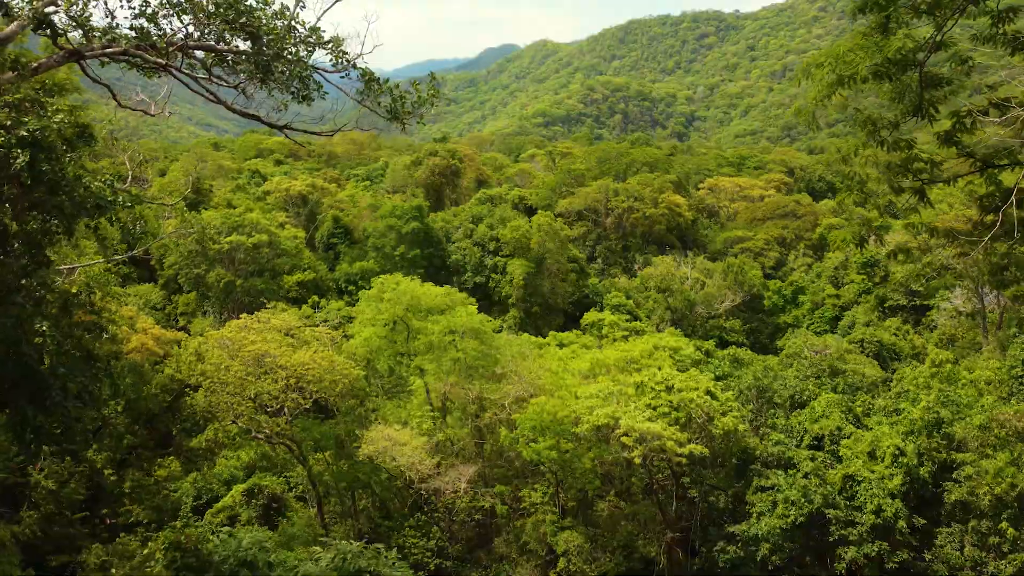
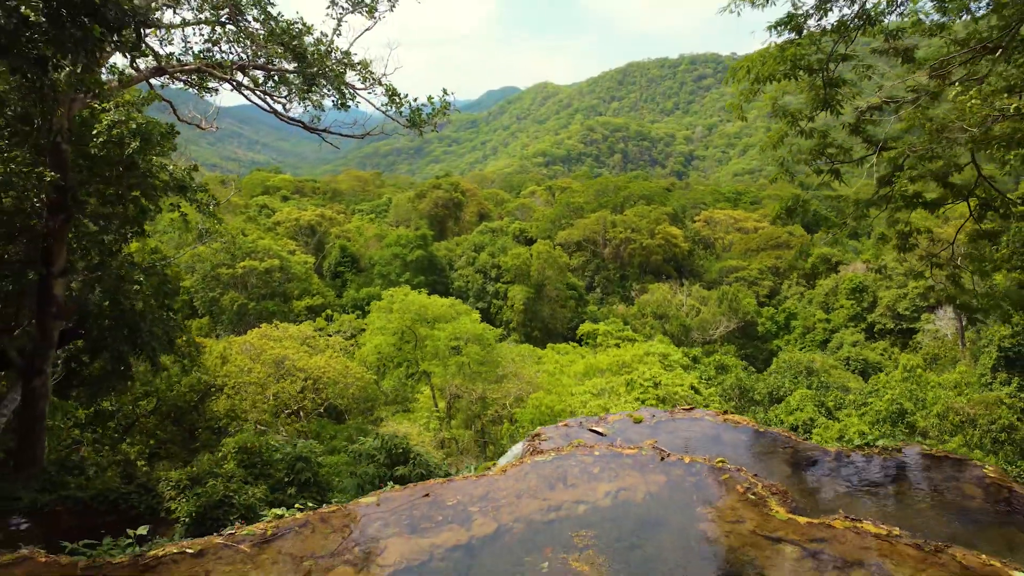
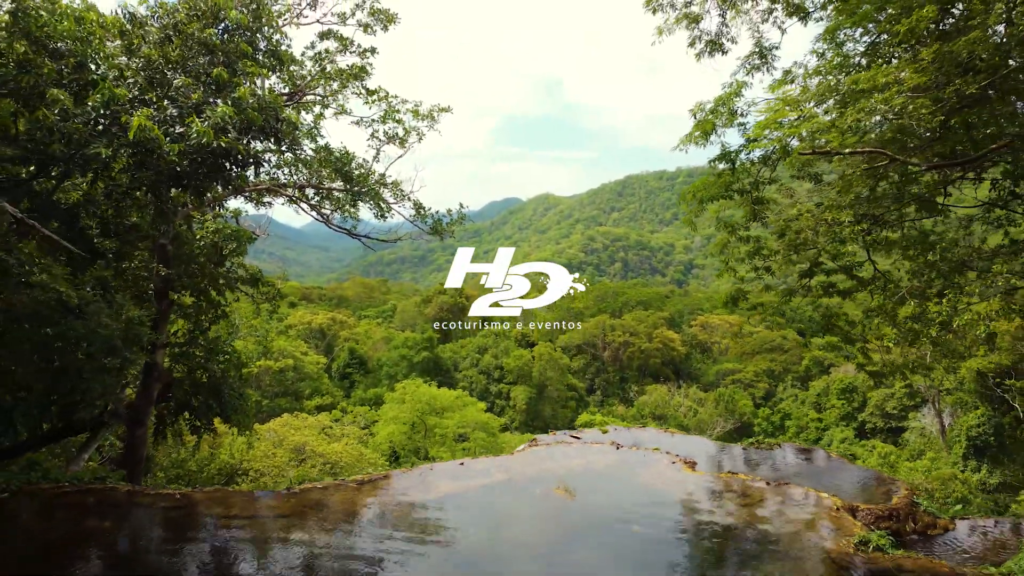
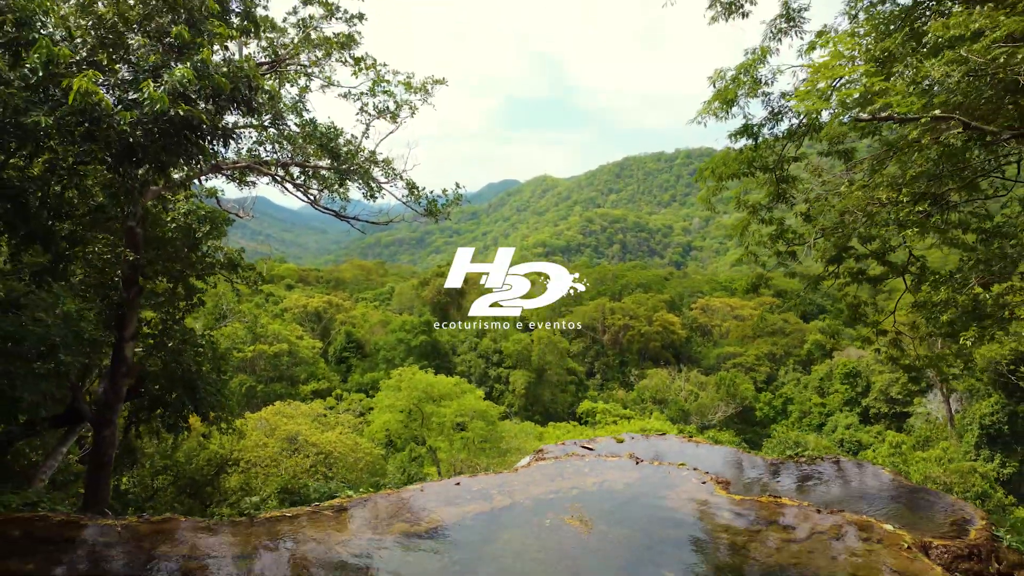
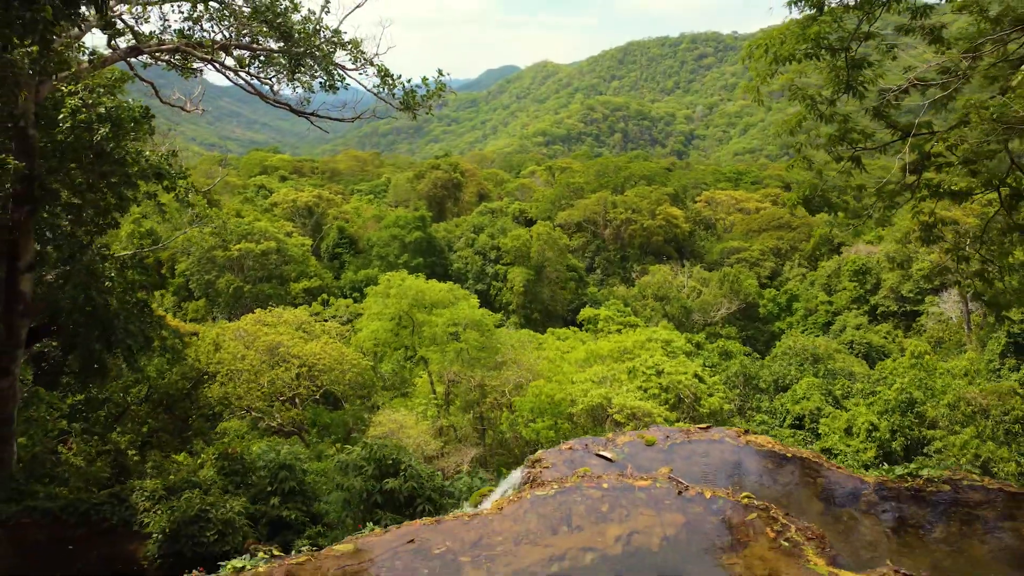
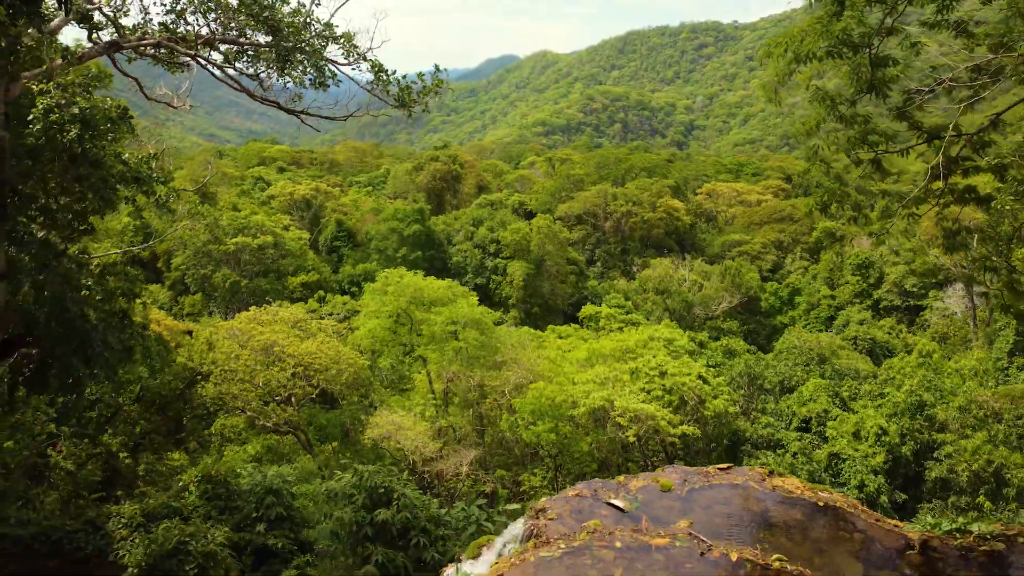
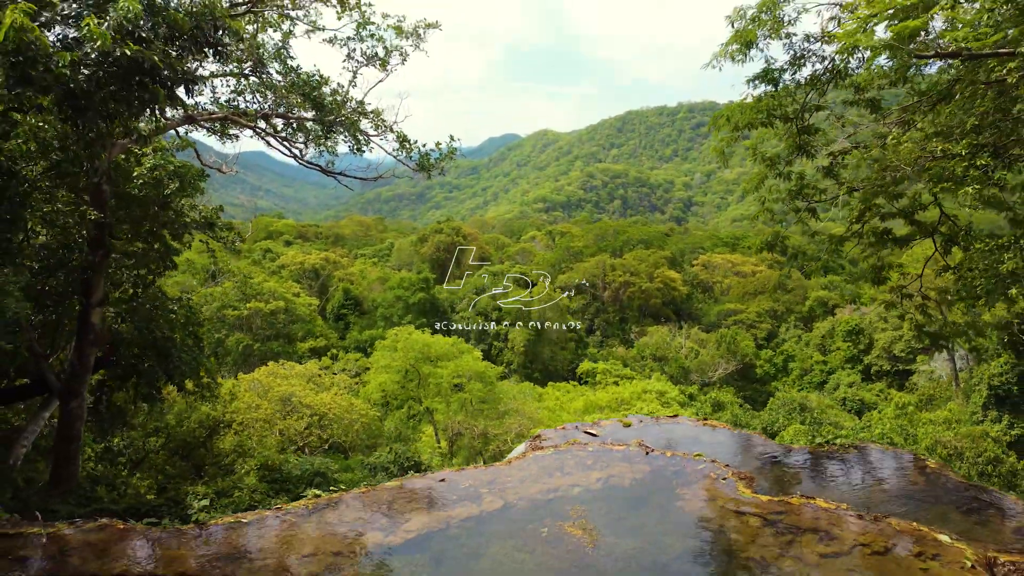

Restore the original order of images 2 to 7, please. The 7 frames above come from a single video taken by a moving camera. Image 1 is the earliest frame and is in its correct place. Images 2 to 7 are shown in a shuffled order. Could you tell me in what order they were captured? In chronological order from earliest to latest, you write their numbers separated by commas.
6, 5, 2, 7, 4, 3
